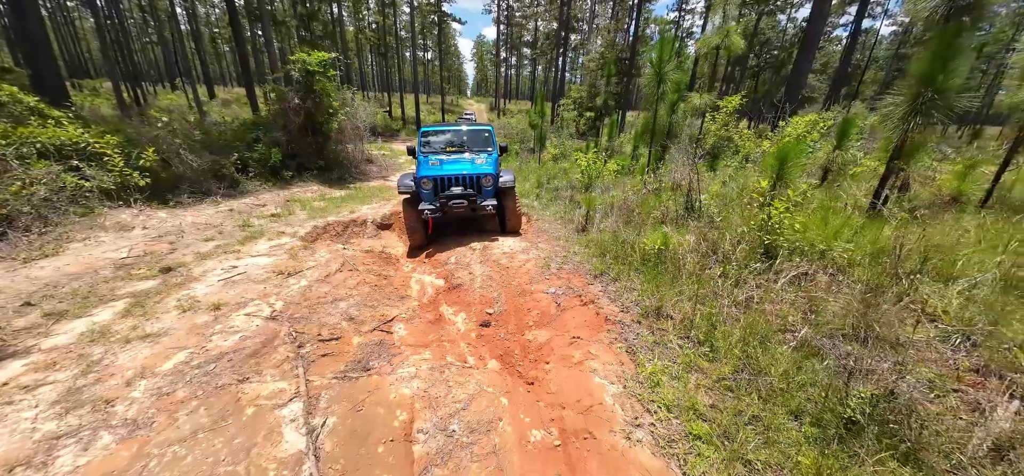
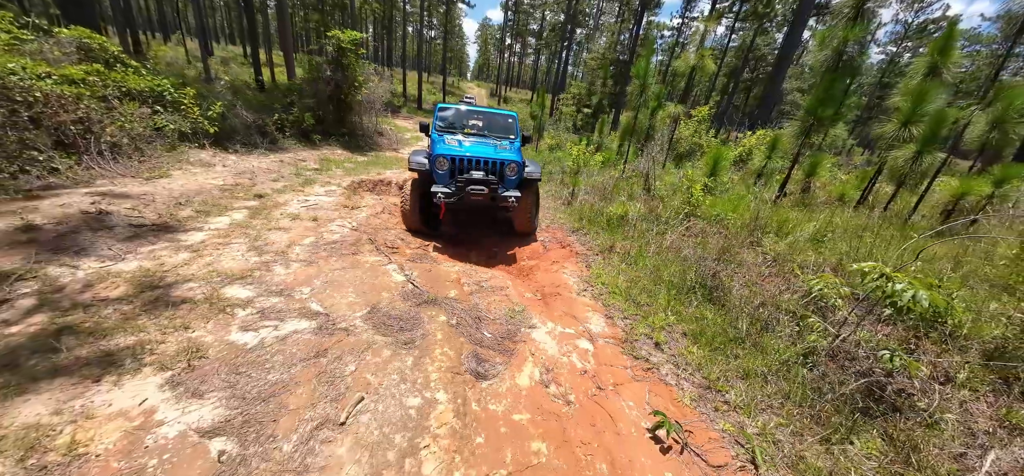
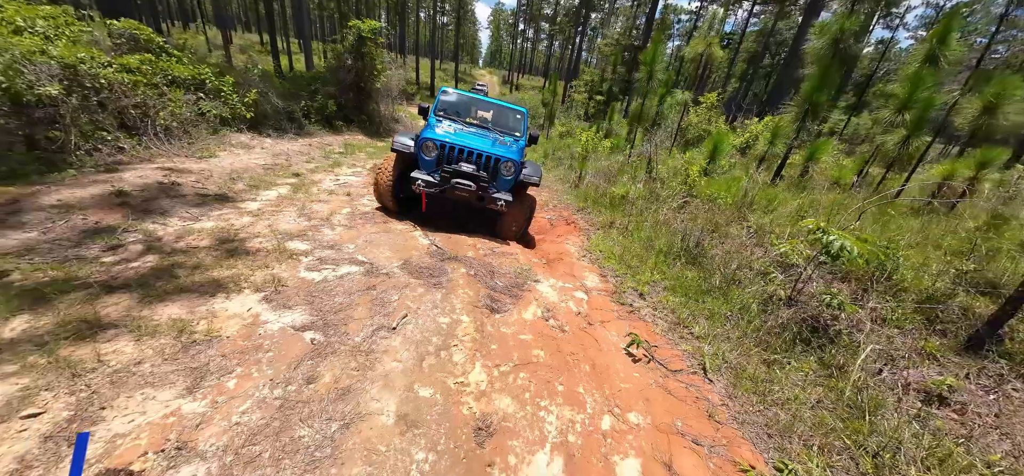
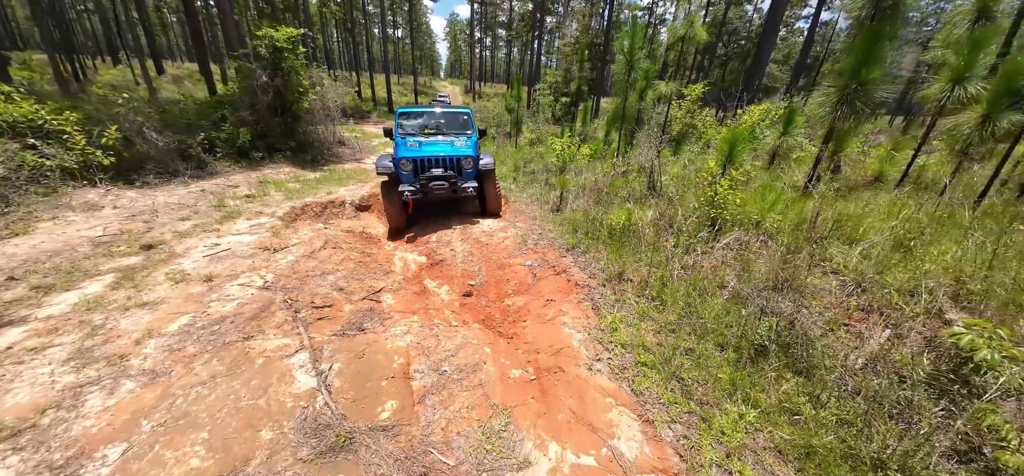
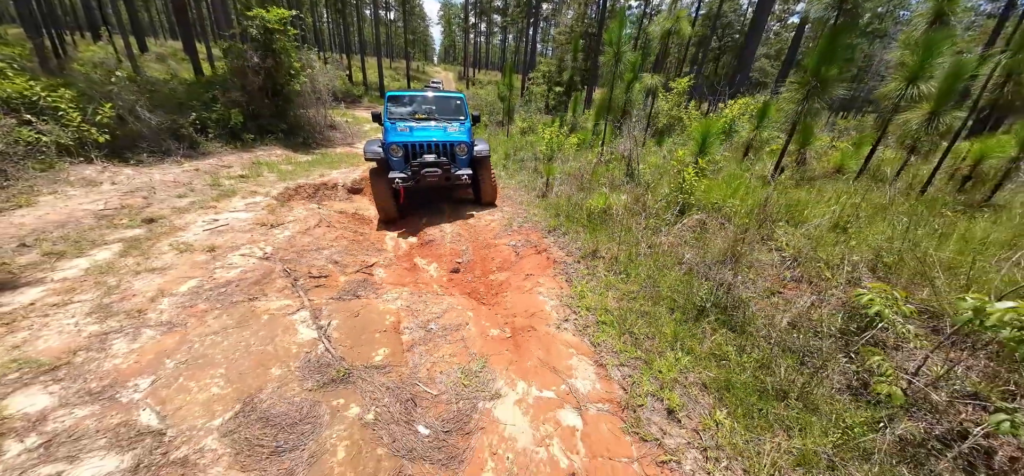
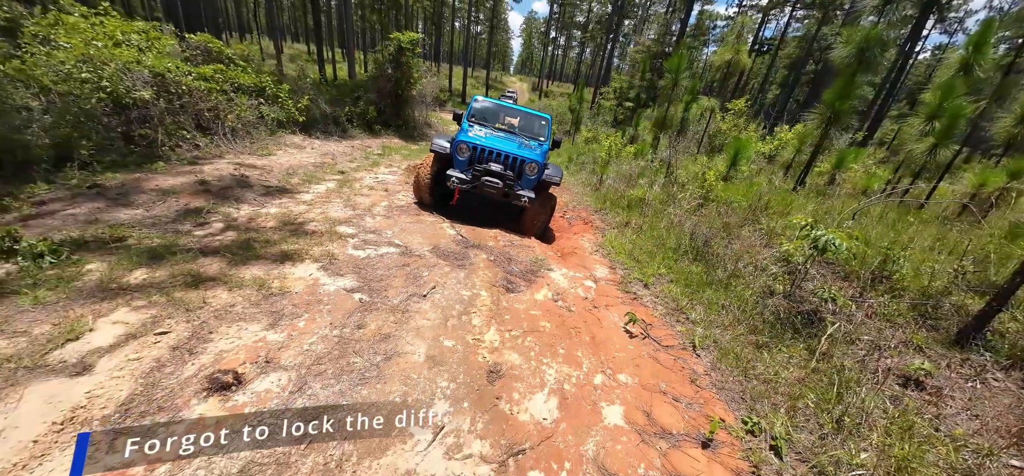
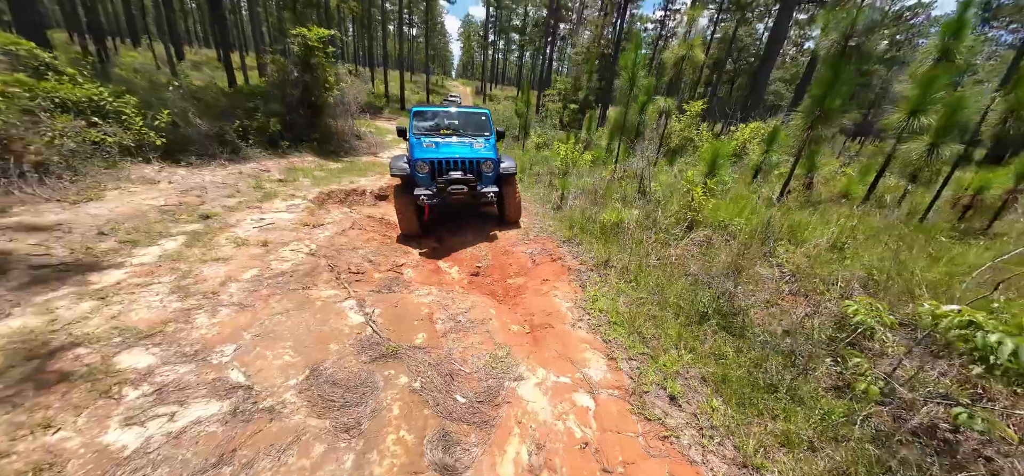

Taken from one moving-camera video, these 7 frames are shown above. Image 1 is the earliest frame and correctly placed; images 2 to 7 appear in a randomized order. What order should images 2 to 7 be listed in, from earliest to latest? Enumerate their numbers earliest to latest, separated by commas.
4, 5, 7, 2, 3, 6
